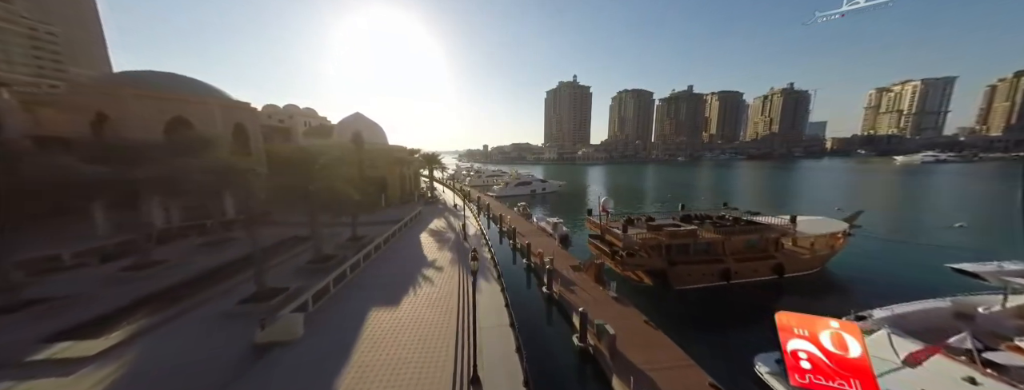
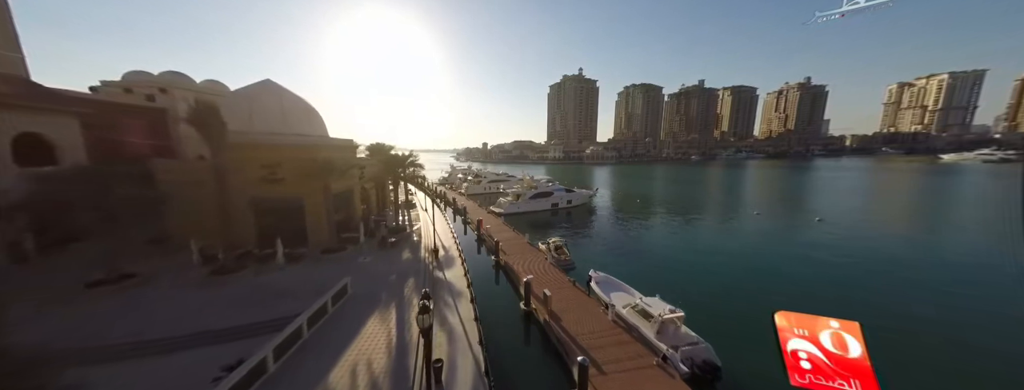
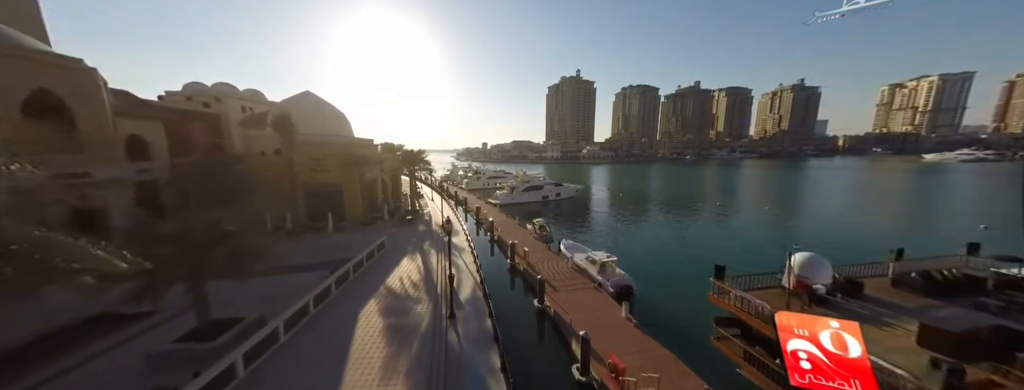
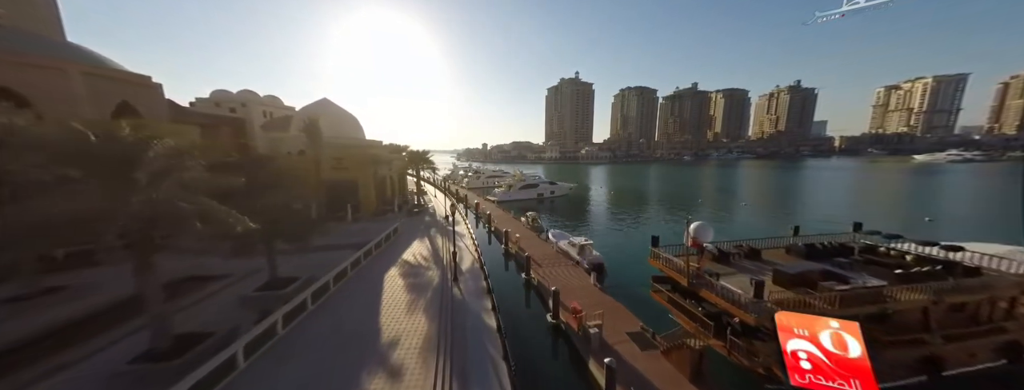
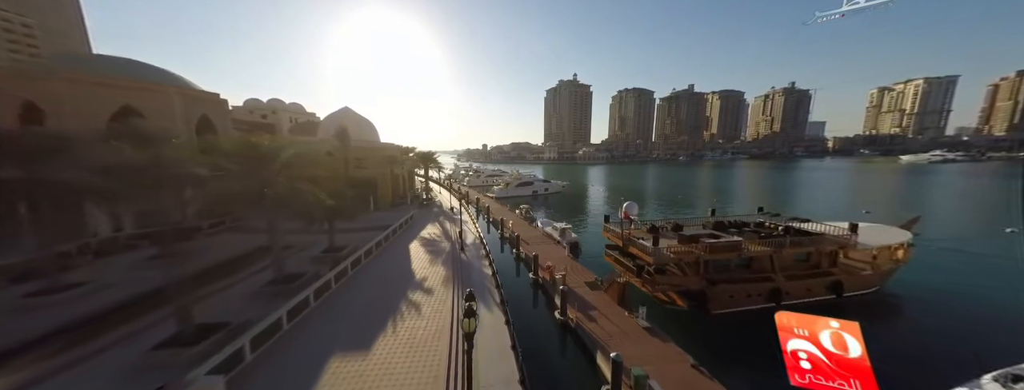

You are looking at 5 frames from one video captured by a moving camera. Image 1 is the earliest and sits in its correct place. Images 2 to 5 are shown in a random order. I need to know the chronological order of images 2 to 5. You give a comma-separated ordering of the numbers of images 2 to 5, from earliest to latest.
5, 4, 3, 2
